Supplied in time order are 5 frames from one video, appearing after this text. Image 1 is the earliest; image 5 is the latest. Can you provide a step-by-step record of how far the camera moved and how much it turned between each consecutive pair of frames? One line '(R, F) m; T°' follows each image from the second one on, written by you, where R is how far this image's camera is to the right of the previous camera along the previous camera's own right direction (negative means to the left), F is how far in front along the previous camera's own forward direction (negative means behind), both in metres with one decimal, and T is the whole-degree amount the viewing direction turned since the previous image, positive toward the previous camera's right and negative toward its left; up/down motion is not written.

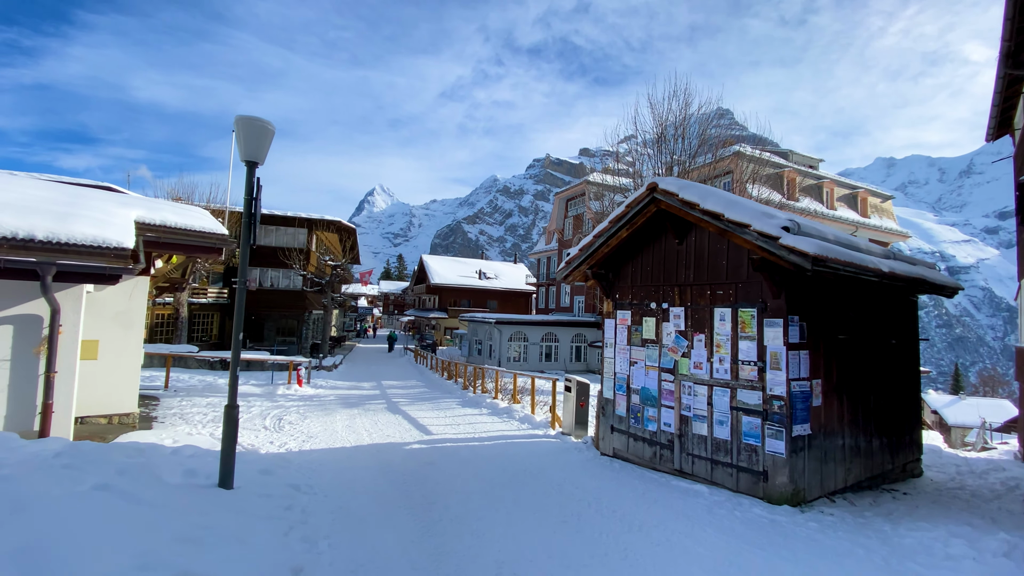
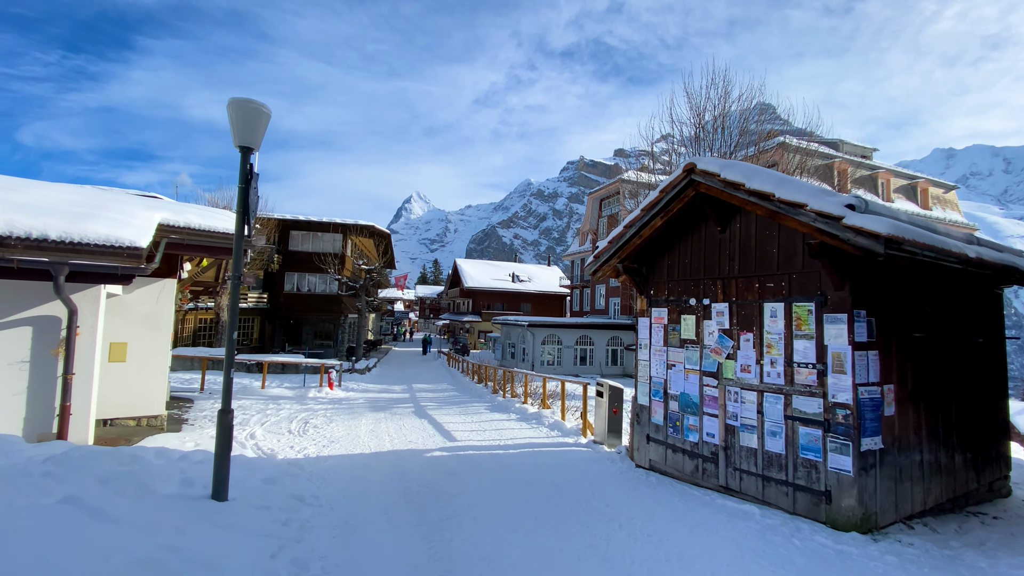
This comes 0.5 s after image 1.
(+0.2, +0.6) m; -4°
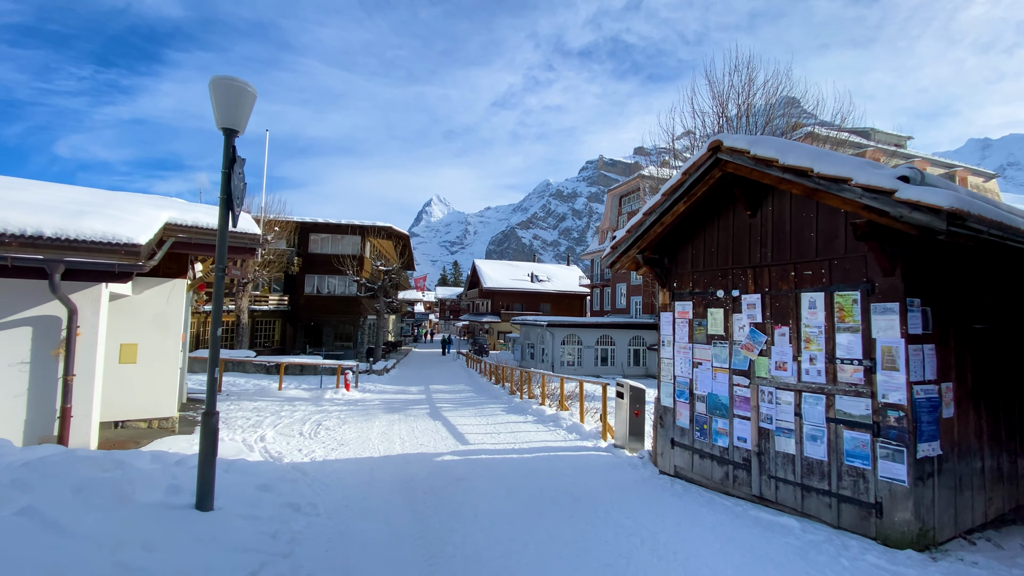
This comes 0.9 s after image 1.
(+0.1, +0.4) m; -2°
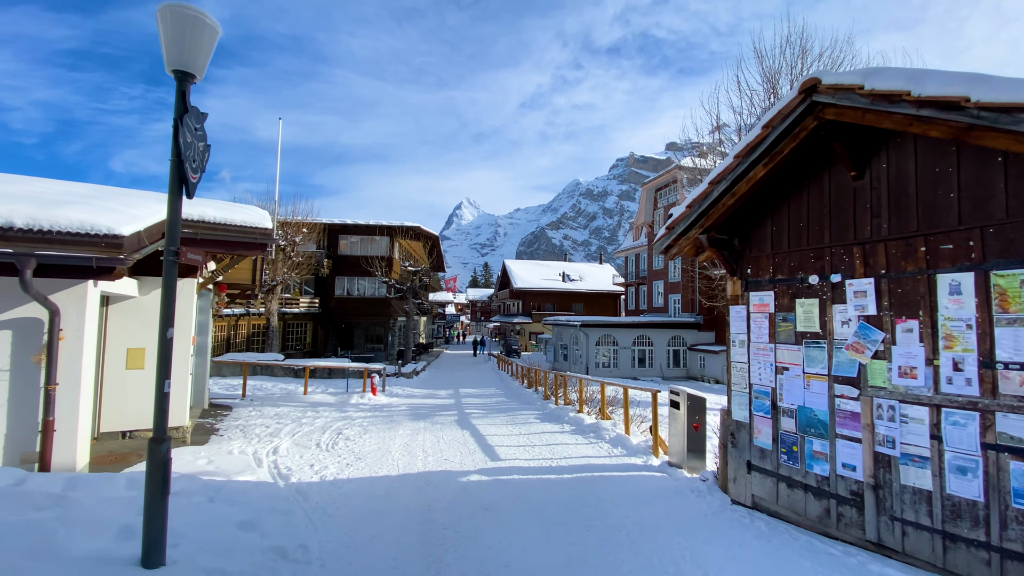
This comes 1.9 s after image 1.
(-0.1, +1.1) m; -4°
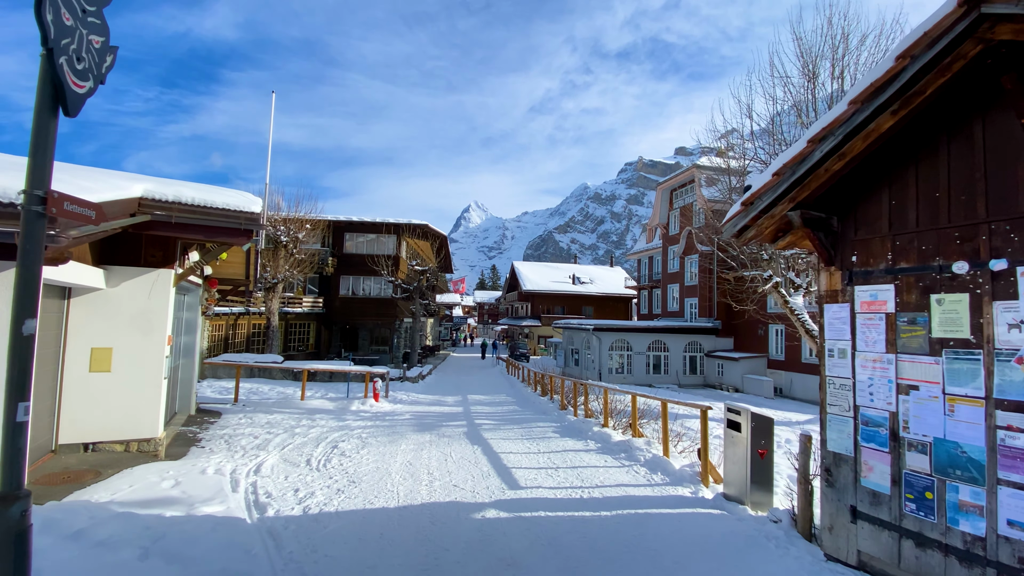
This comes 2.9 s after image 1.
(-0.2, +1.2) m; -1°
